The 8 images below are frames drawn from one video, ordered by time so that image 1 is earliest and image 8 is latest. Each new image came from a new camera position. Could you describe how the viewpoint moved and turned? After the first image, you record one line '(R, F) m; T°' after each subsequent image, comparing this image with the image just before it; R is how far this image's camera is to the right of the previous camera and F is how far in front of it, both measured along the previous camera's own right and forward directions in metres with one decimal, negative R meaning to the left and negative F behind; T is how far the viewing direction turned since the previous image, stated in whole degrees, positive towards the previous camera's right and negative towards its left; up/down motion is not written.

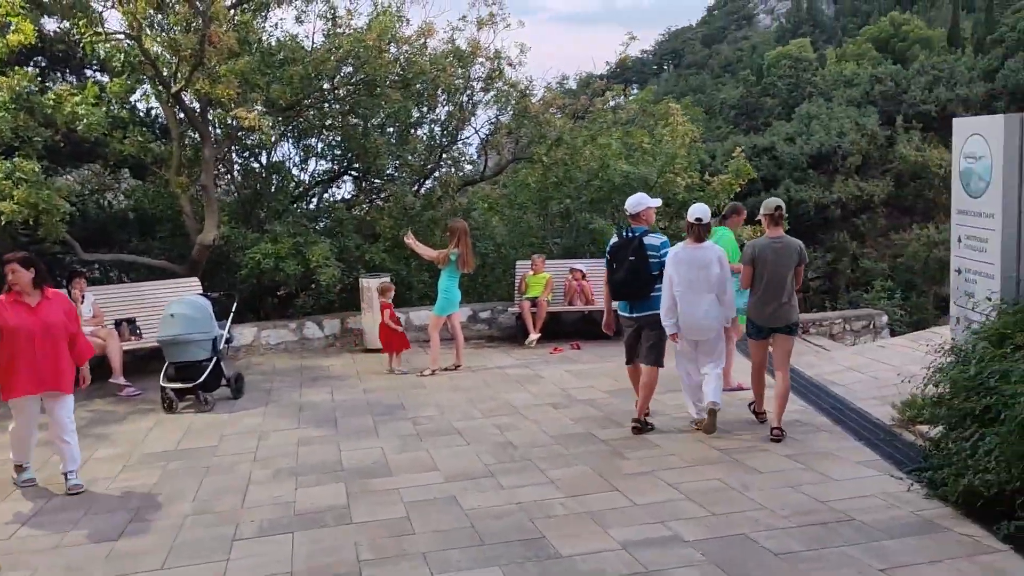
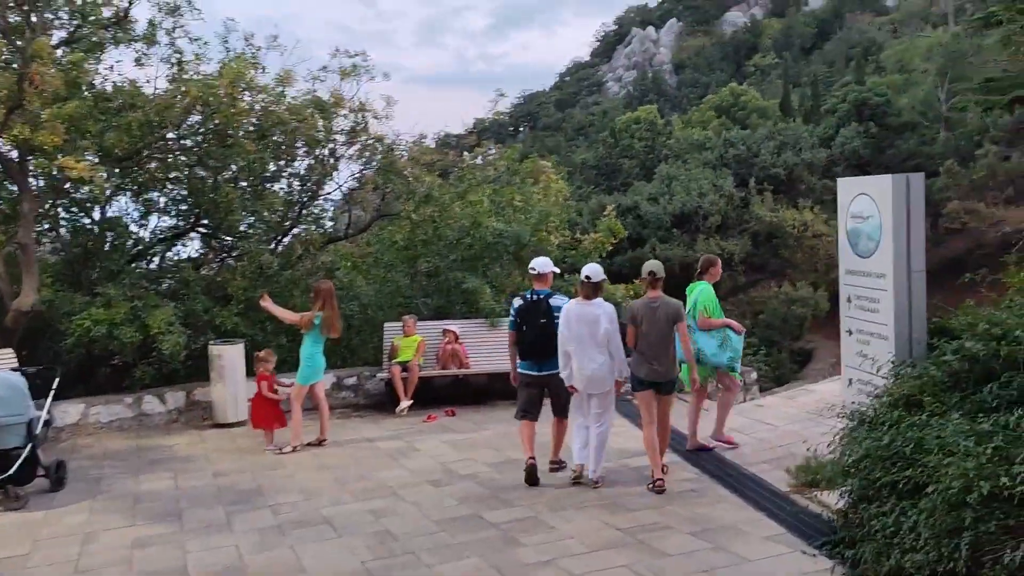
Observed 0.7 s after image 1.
(-0.1, +0.5) m; +10°
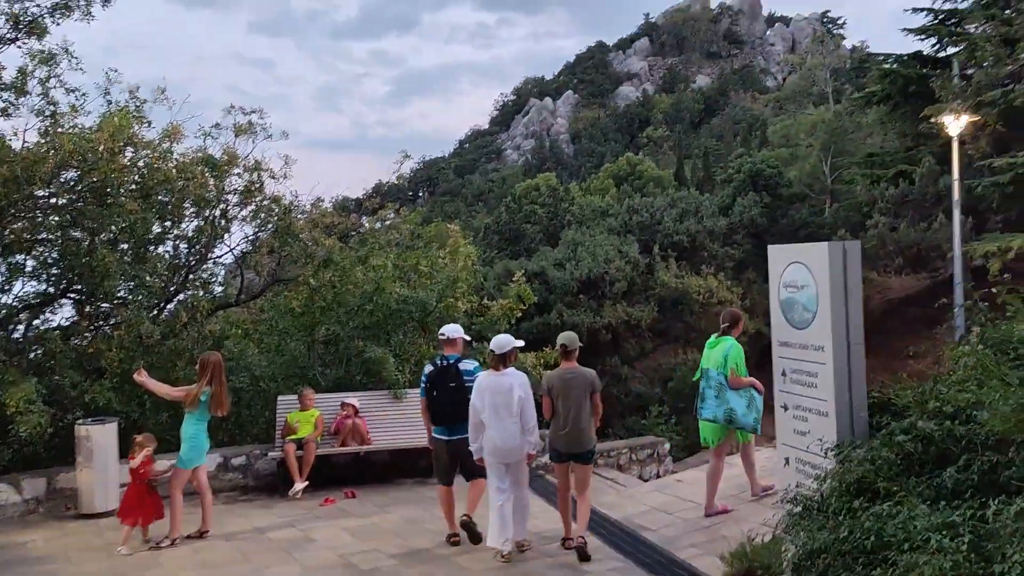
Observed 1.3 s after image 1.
(-0.1, +0.4) m; +7°
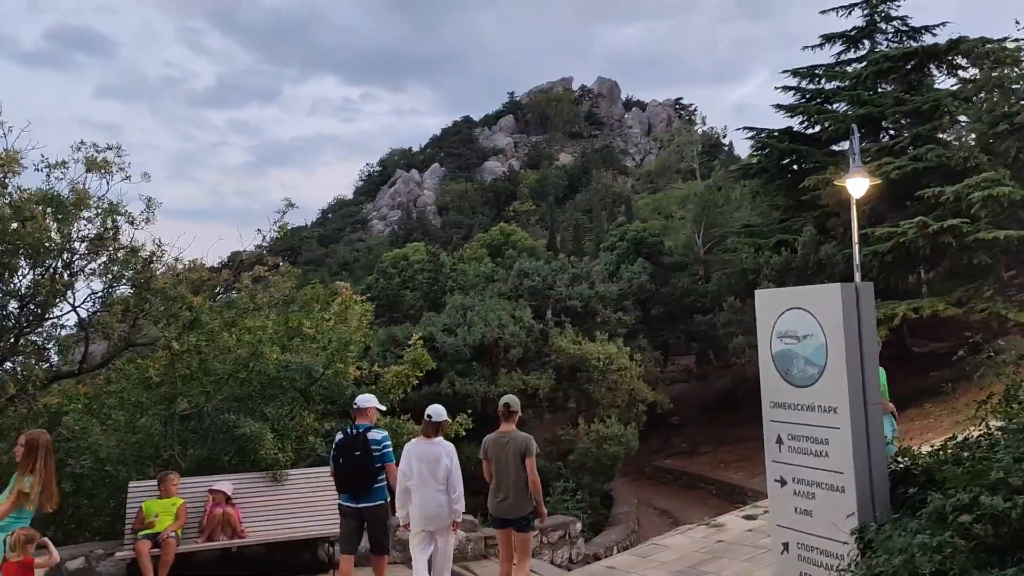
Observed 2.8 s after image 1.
(-0.4, +0.9) m; +10°
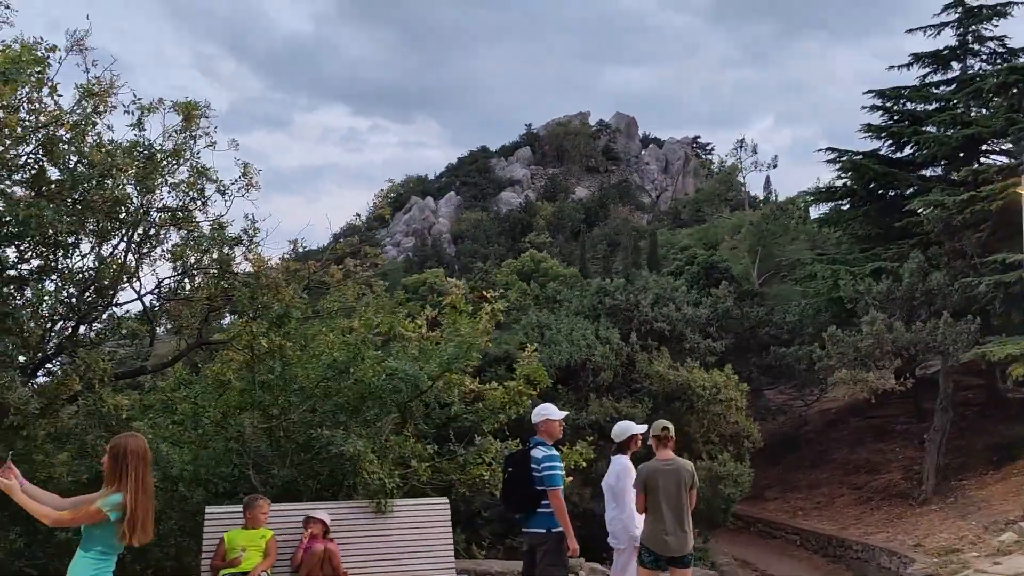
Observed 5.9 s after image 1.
(-1.3, +1.3) m; 0°
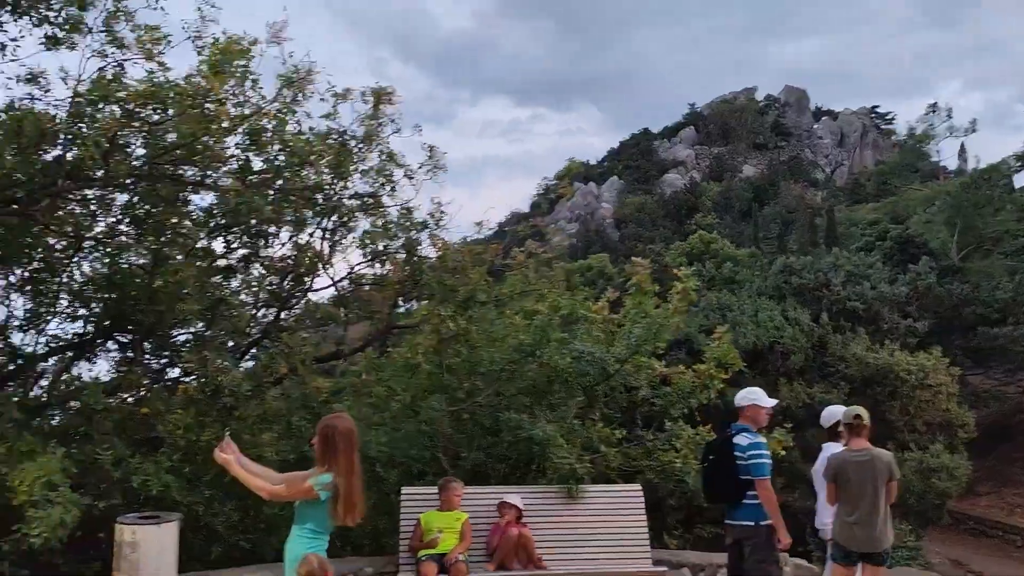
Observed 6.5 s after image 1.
(-0.2, +0.2) m; -12°
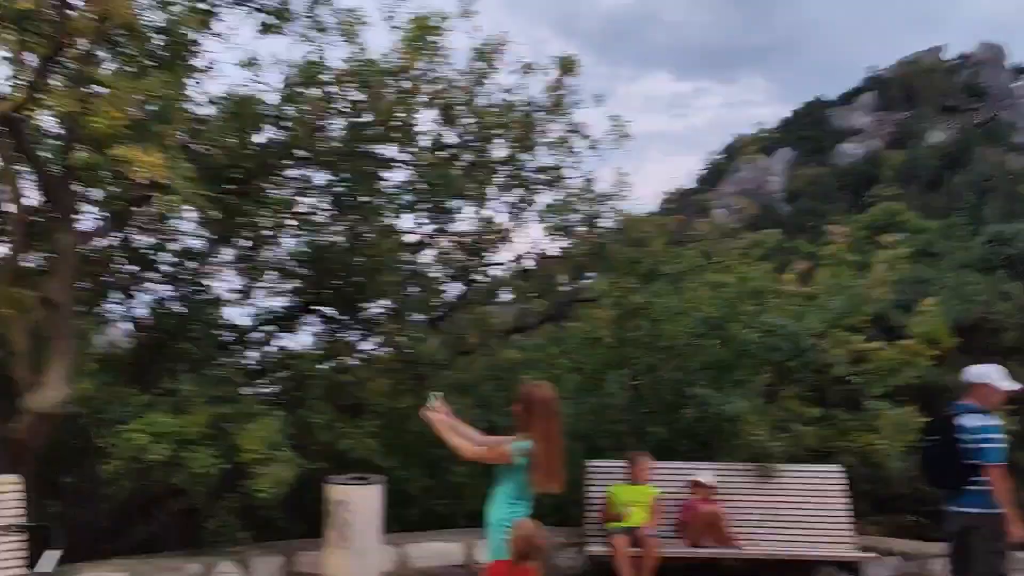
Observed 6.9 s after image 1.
(-0.2, +0.1) m; -11°
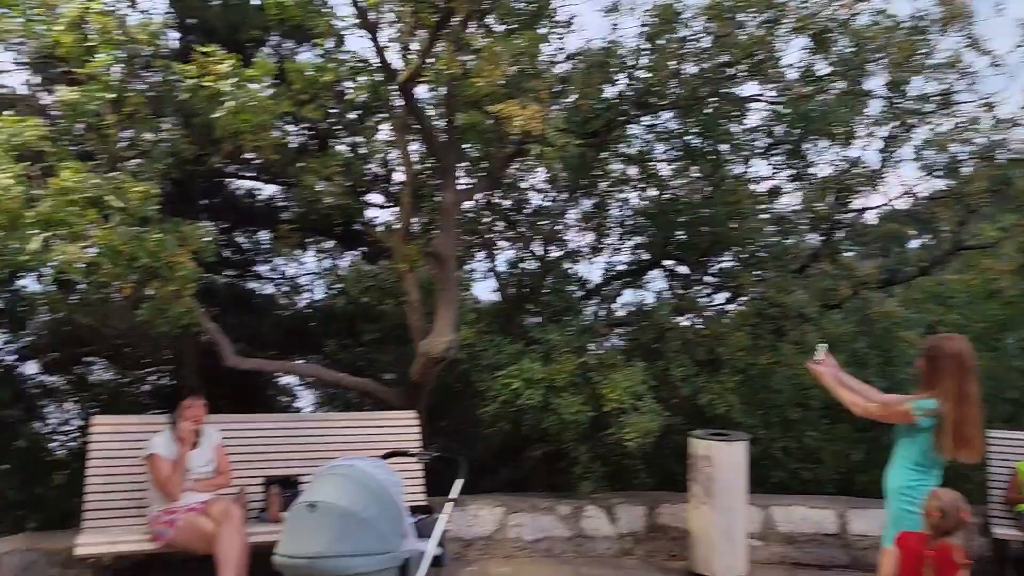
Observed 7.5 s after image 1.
(-0.3, +0.1) m; -22°
